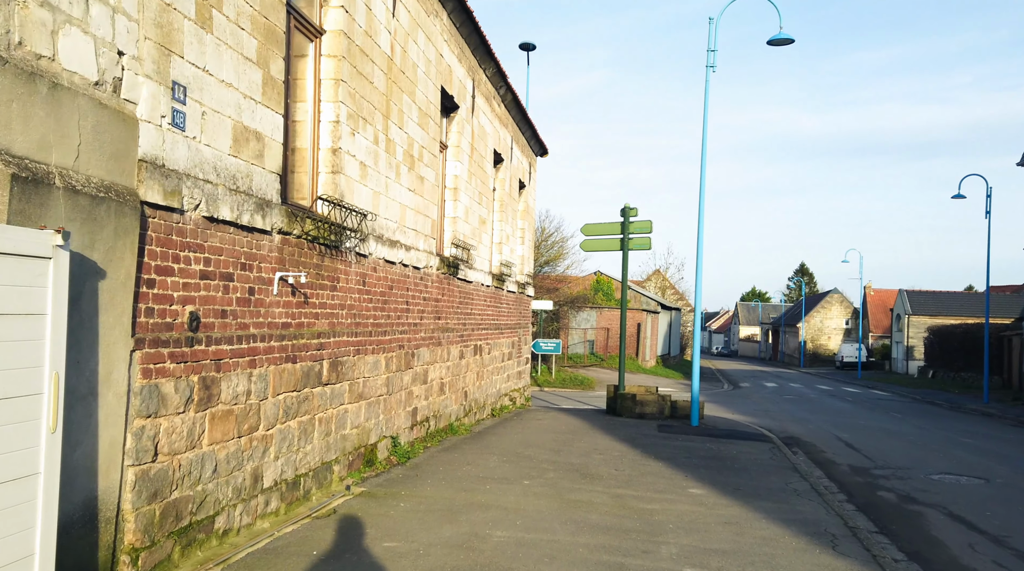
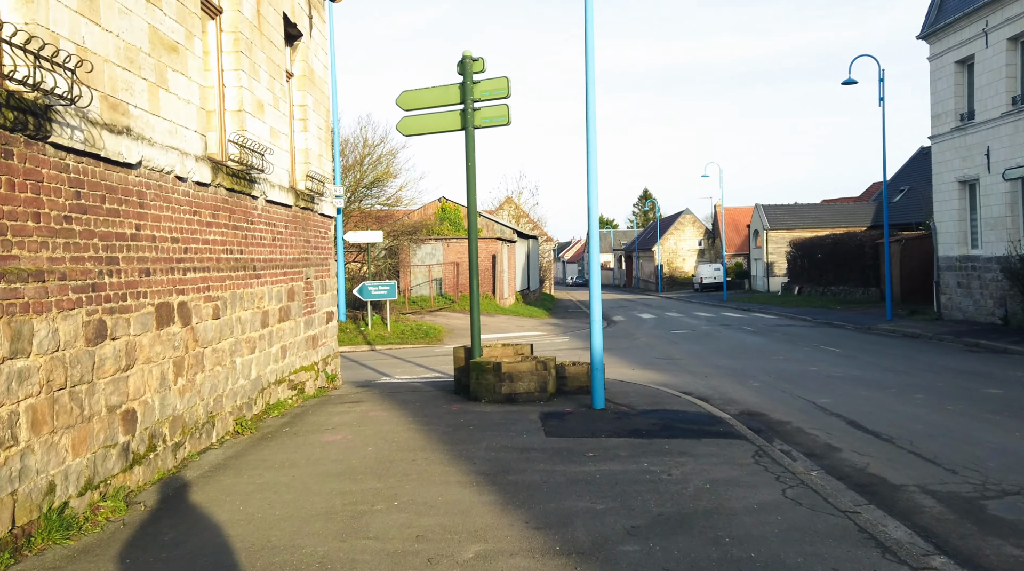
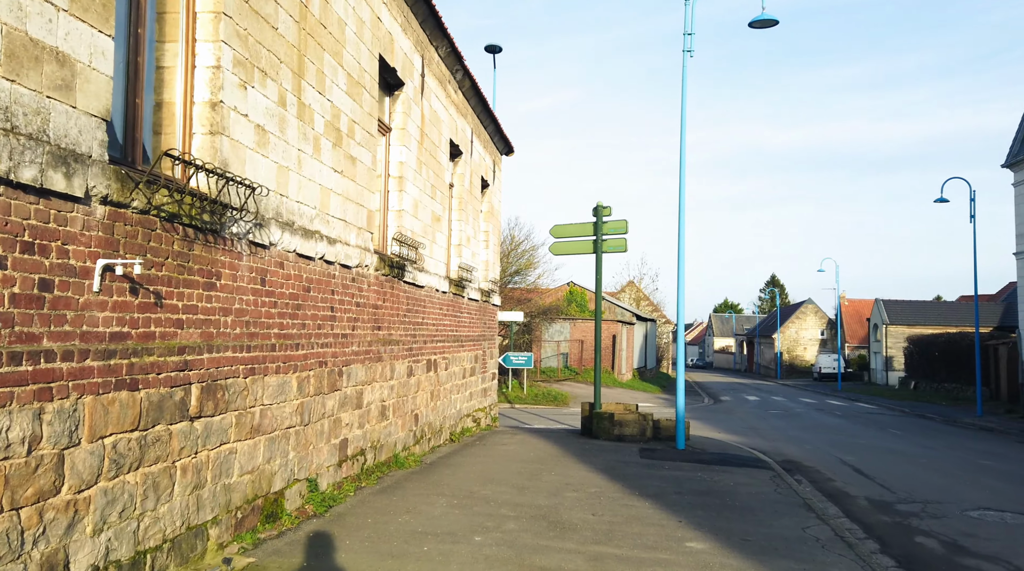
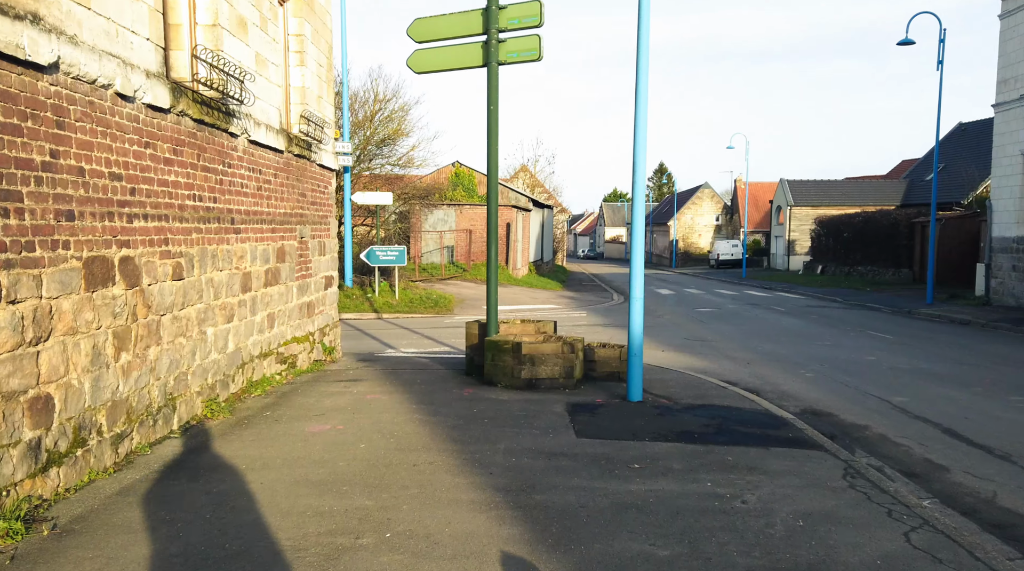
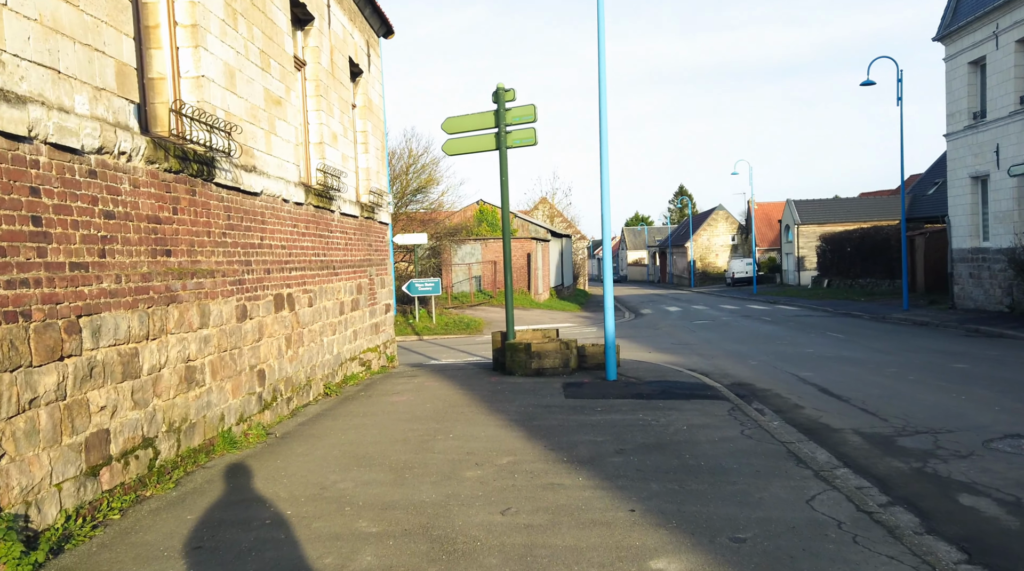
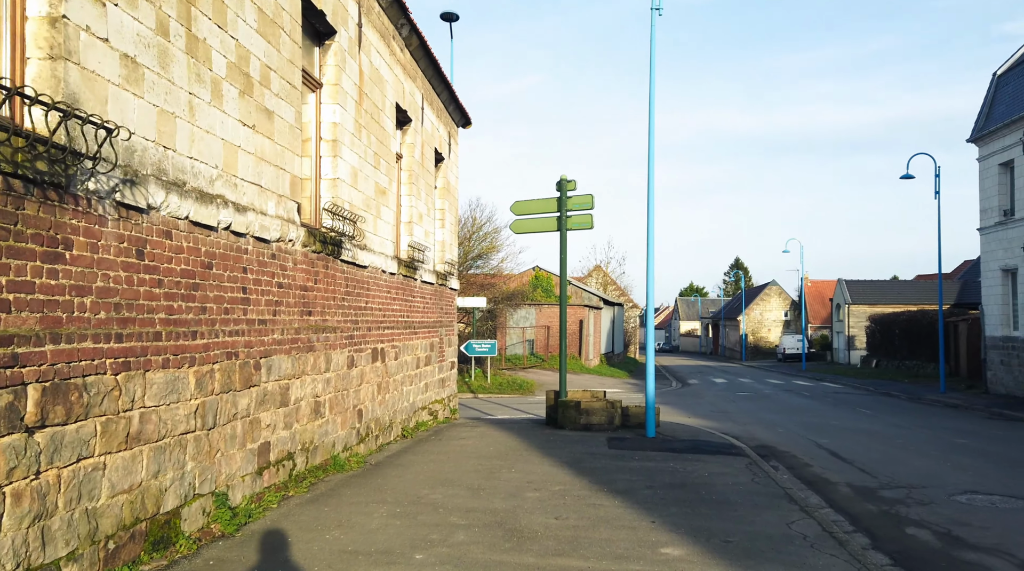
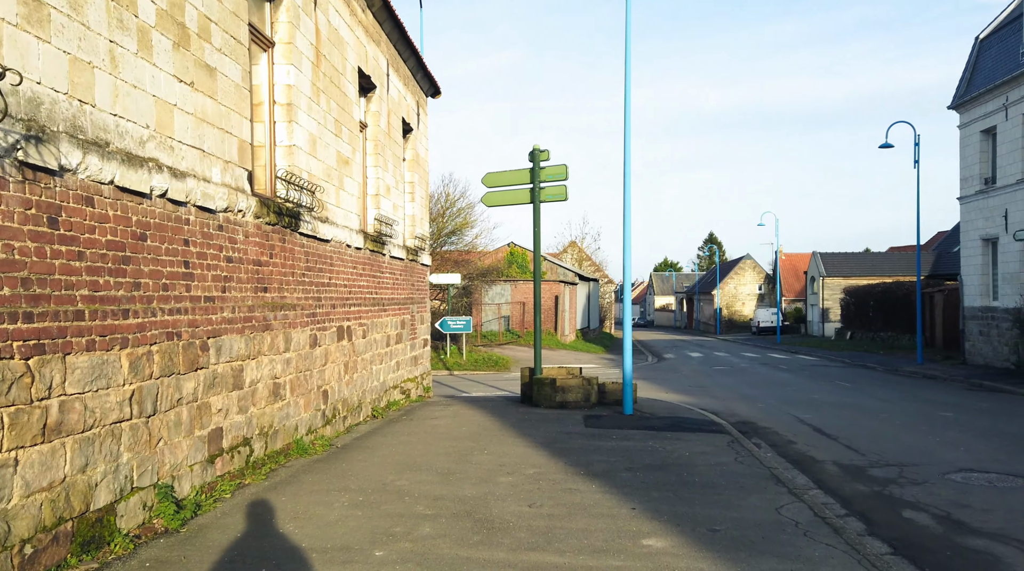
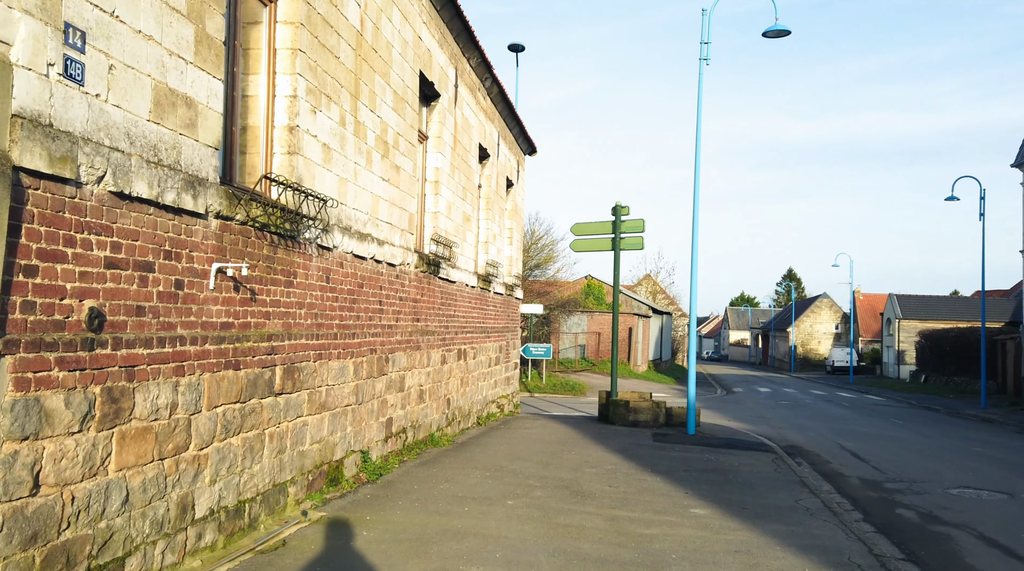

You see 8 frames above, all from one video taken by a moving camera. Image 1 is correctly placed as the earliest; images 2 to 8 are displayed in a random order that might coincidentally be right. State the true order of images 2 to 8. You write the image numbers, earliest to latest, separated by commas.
8, 3, 6, 7, 5, 2, 4
